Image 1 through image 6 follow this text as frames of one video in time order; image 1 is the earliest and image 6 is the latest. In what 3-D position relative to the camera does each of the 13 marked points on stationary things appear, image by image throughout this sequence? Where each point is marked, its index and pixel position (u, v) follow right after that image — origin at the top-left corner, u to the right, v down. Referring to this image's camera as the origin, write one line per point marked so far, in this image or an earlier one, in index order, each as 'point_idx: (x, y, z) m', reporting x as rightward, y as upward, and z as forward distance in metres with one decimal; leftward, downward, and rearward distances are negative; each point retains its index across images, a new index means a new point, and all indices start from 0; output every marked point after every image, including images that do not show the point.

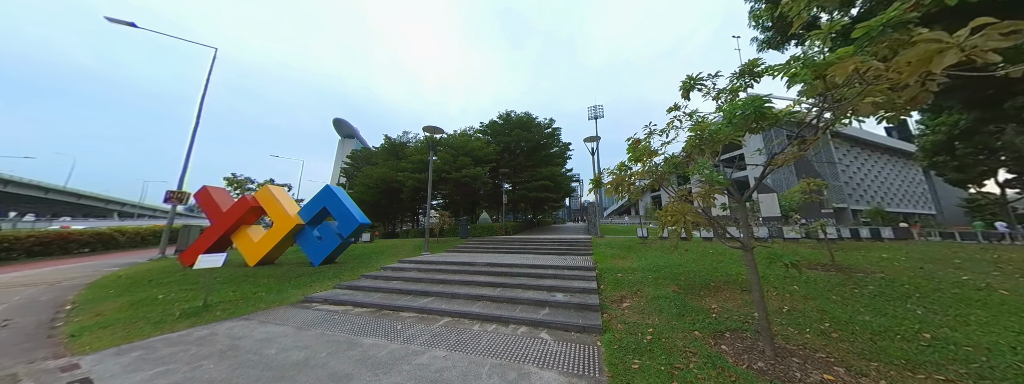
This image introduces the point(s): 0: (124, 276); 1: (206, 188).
0: (-11.6, -2.5, +6.8) m
1: (-11.0, +0.2, +8.2) m
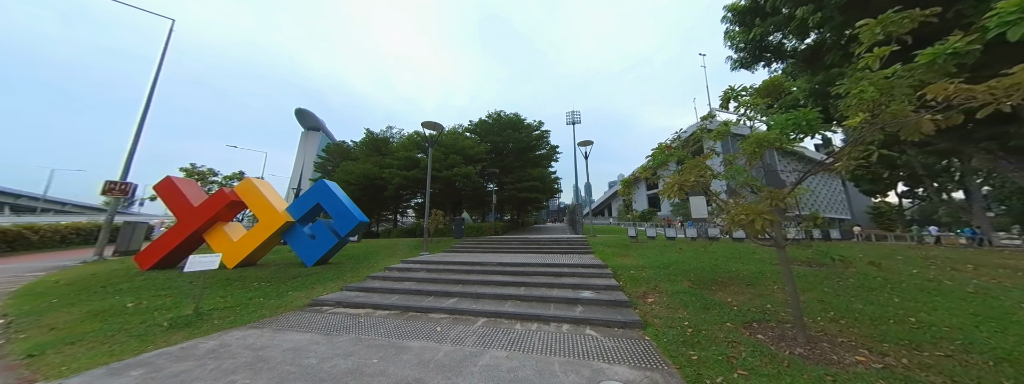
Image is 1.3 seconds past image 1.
0: (-11.2, -2.2, +5.7) m
1: (-10.7, +0.4, +7.1) m
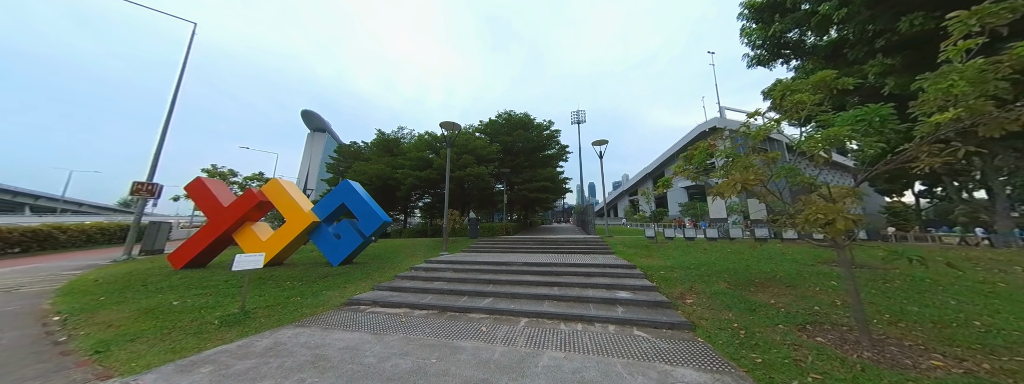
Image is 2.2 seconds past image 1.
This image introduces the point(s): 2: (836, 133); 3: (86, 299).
0: (-10.5, -2.2, +5.8) m
1: (-9.9, +0.4, +7.2) m
2: (+3.6, +0.7, +2.6) m
3: (-8.5, -2.1, +4.5) m
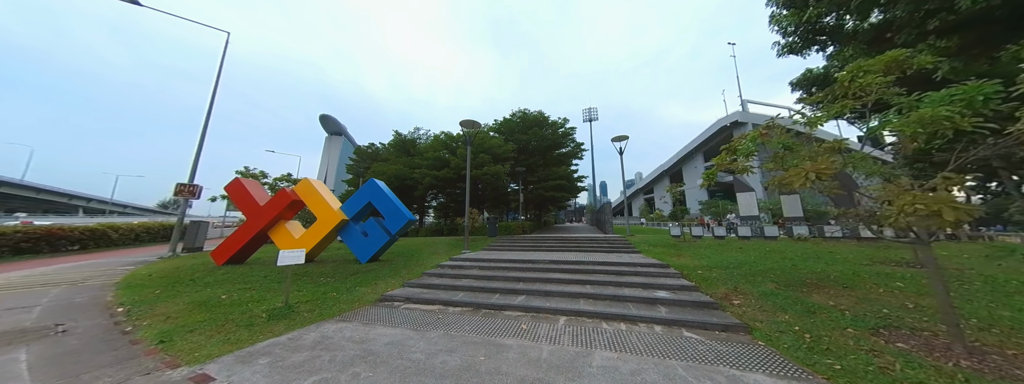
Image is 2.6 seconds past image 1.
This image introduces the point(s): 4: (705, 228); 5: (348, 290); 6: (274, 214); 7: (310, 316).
0: (-9.7, -2.3, +6.2) m
1: (-9.1, +0.4, +7.6) m
2: (+4.2, +0.8, +2.3) m
3: (-7.9, -2.1, +4.8) m
4: (+10.9, -2.0, +12.8) m
5: (-3.7, -2.2, +5.1) m
6: (-7.3, -0.7, +7.0) m
7: (-3.4, -2.1, +3.8) m
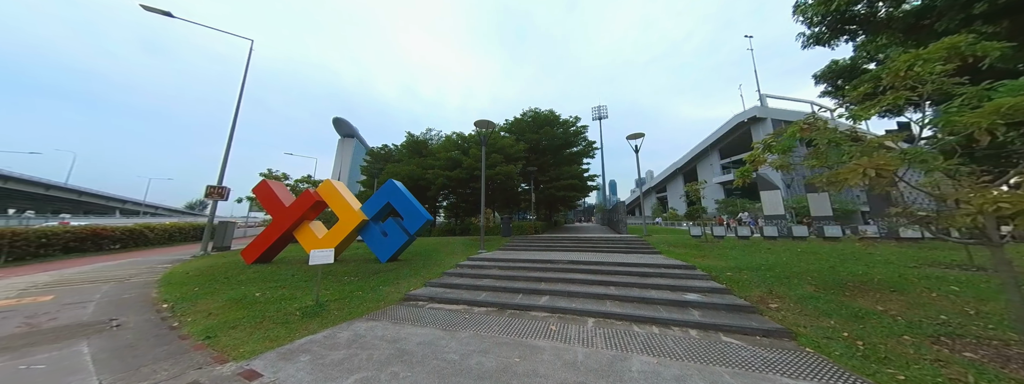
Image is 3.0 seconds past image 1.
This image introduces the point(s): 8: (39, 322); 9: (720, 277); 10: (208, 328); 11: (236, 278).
0: (-9.2, -2.3, +6.5) m
1: (-8.6, +0.4, +7.9) m
2: (+4.6, +0.8, +2.1) m
3: (-7.4, -2.2, +5.1) m
4: (+11.7, -2.0, +12.3) m
5: (-3.2, -2.2, +5.2) m
6: (-6.8, -0.7, +7.3) m
7: (-2.9, -2.1, +3.9) m
8: (-7.4, -2.0, +3.6) m
9: (+4.7, -1.9, +5.1) m
10: (-4.4, -2.0, +3.3) m
11: (-7.0, -2.2, +5.8) m
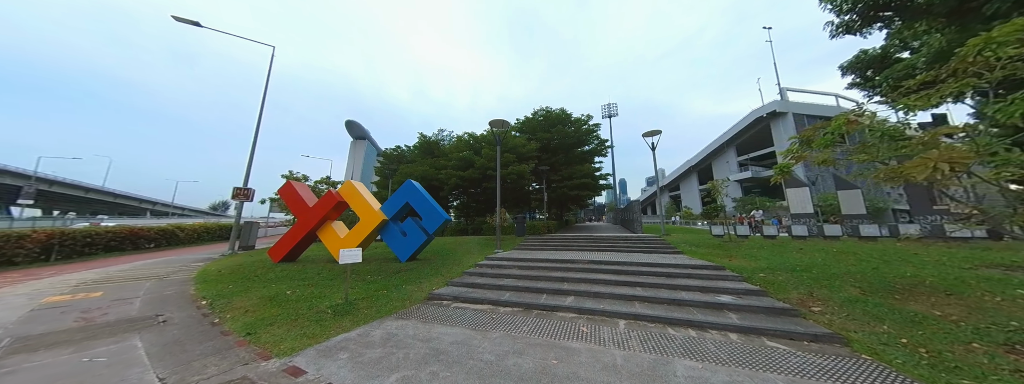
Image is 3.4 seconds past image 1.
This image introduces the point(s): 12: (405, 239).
0: (-8.6, -2.4, +6.8) m
1: (-8.0, +0.3, +8.1) m
2: (+4.9, +0.9, +1.9) m
3: (-6.9, -2.2, +5.3) m
4: (+12.4, -1.8, +11.9) m
5: (-2.7, -2.2, +5.3) m
6: (-6.2, -0.7, +7.5) m
7: (-2.5, -2.1, +4.0) m
8: (-6.9, -2.1, +3.8) m
9: (+5.2, -1.8, +4.9) m
10: (-4.0, -2.0, +3.4) m
11: (-6.5, -2.2, +6.0) m
12: (-3.6, -1.6, +7.7) m
